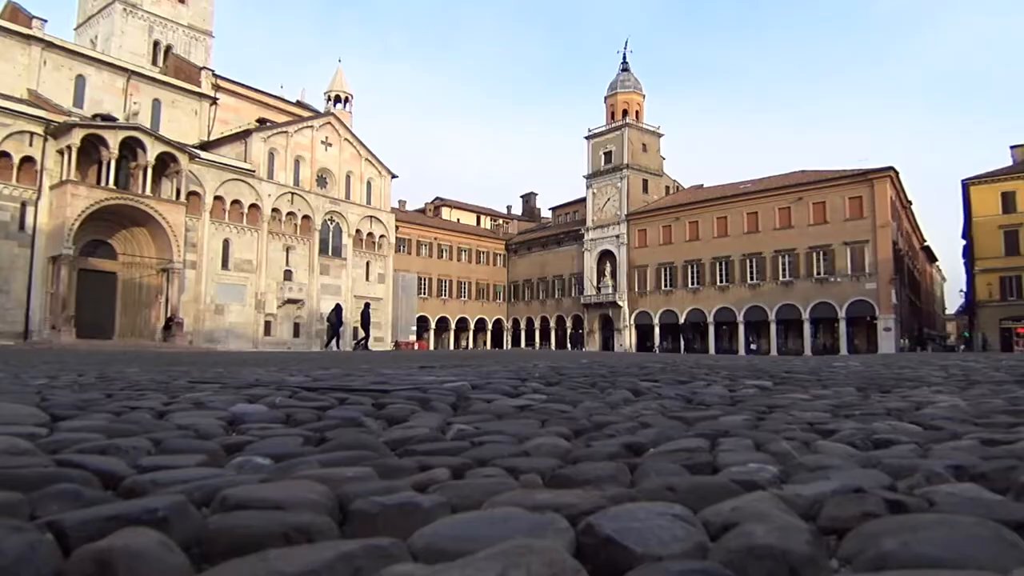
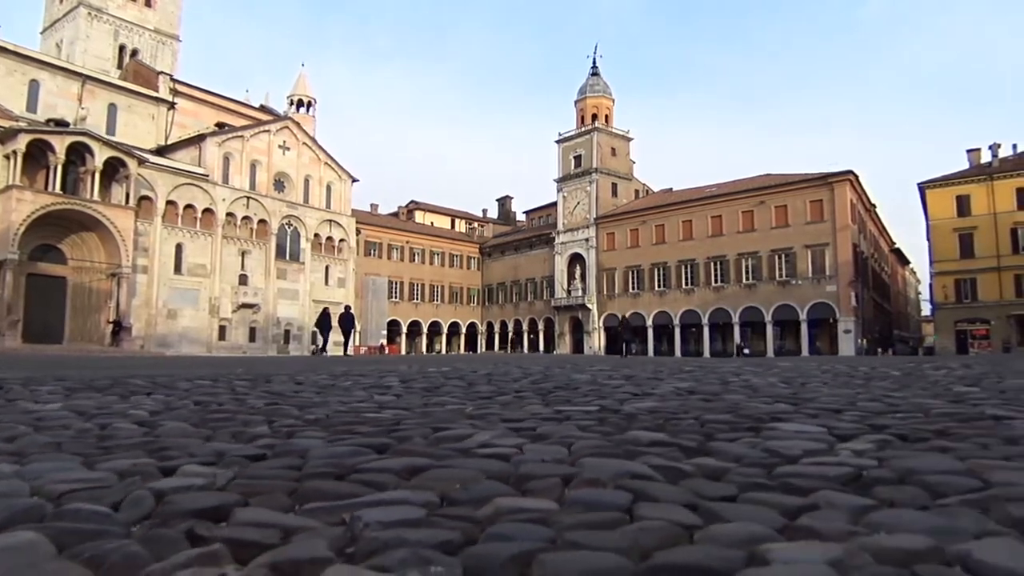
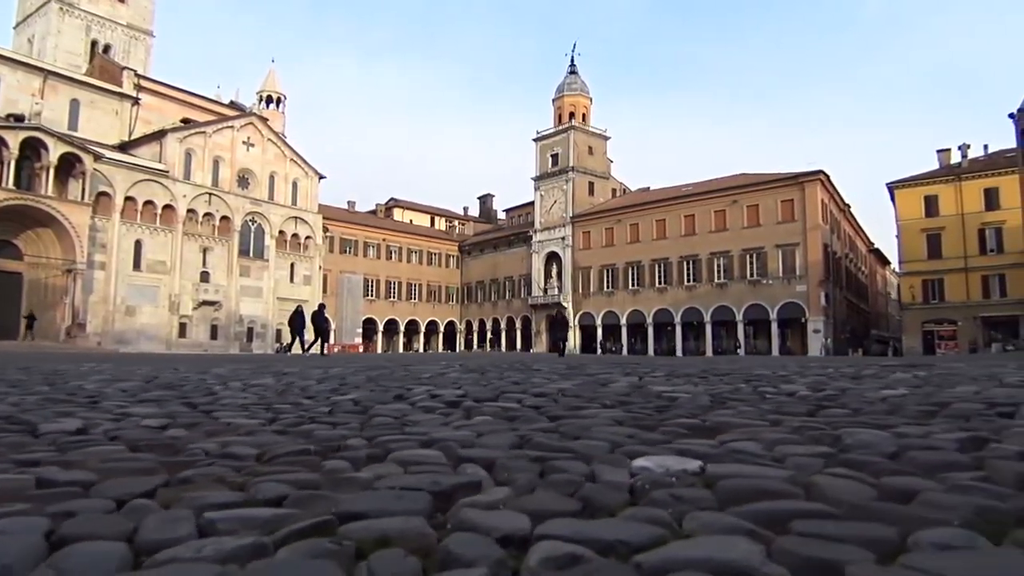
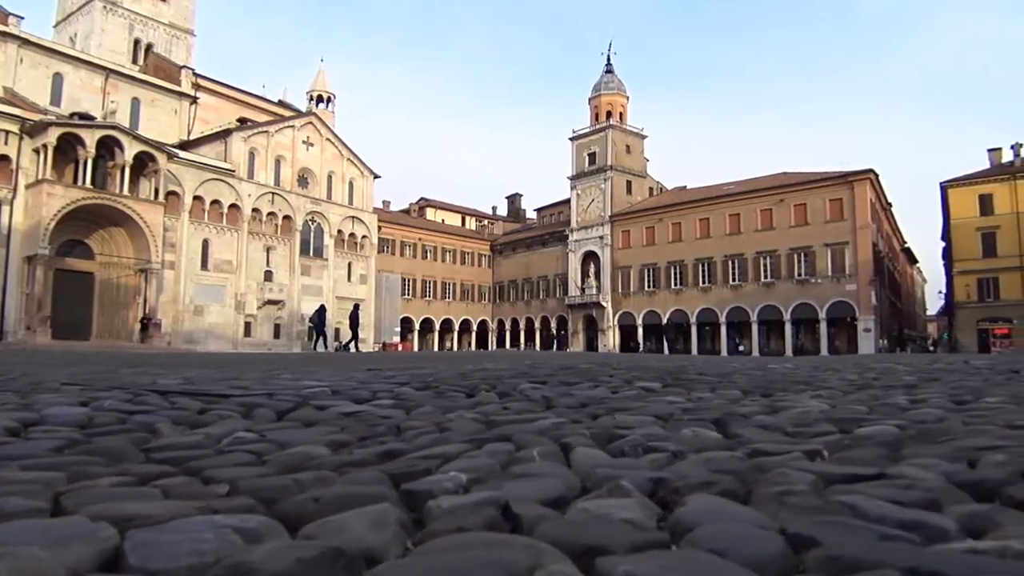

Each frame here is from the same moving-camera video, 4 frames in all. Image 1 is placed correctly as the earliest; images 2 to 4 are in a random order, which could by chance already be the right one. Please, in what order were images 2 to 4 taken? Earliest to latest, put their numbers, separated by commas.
4, 2, 3
